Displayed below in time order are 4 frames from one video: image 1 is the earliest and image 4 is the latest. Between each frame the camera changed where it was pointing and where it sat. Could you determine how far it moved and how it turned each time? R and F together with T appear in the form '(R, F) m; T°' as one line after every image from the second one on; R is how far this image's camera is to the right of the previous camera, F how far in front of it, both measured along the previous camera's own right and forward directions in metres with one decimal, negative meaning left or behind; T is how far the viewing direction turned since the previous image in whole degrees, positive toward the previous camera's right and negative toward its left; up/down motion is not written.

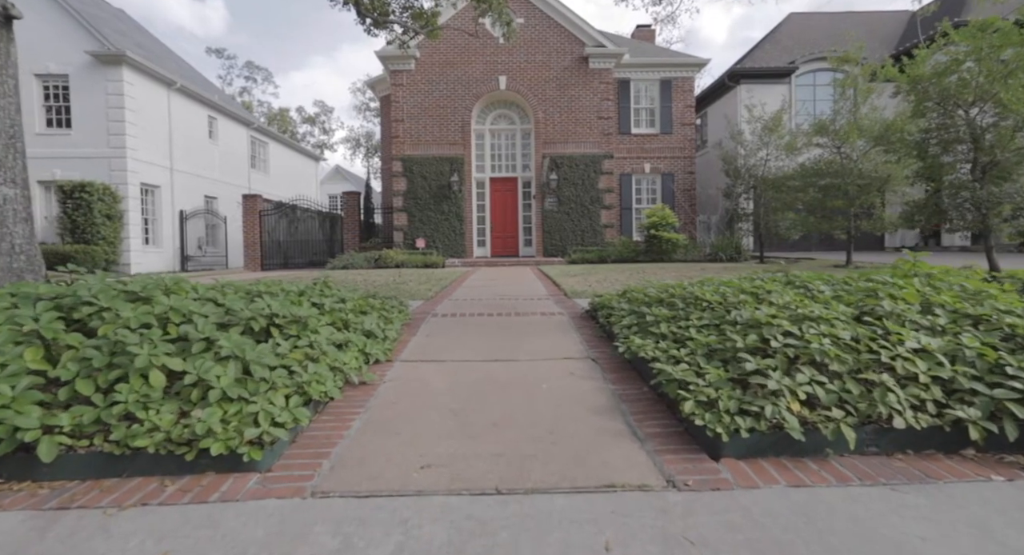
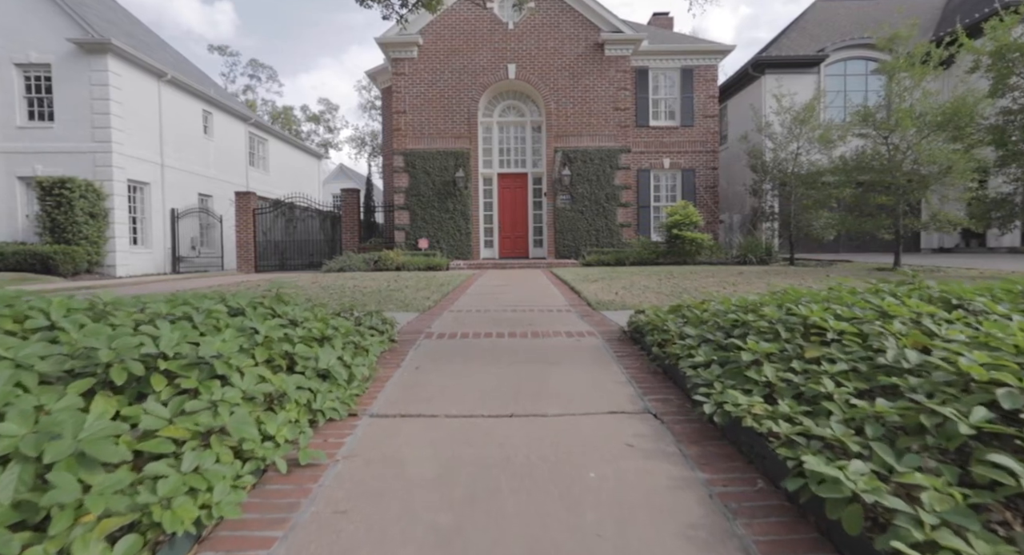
(-0.1, +1.3) m; -1°
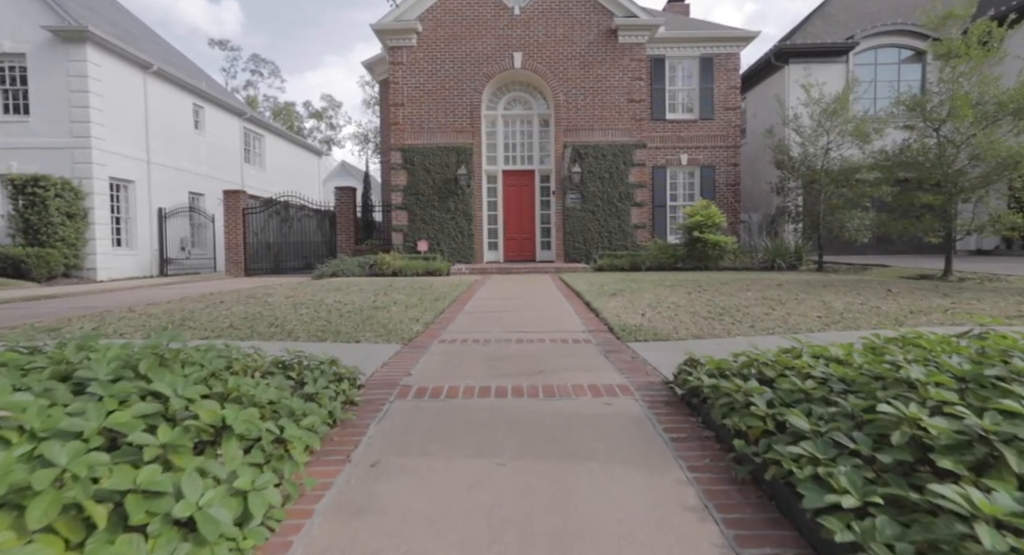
(0.0, +1.2) m; -1°
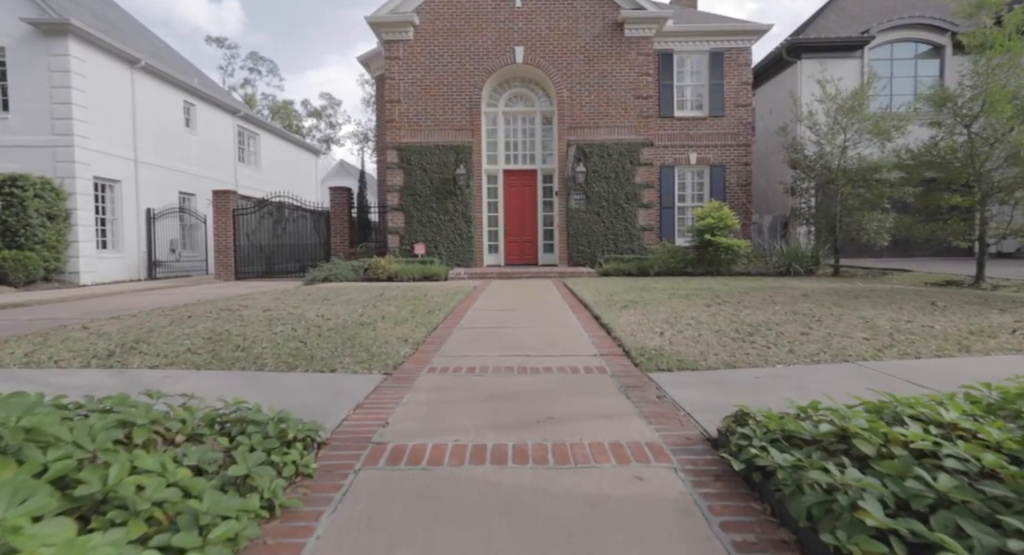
(0.0, +0.7) m; 0°
